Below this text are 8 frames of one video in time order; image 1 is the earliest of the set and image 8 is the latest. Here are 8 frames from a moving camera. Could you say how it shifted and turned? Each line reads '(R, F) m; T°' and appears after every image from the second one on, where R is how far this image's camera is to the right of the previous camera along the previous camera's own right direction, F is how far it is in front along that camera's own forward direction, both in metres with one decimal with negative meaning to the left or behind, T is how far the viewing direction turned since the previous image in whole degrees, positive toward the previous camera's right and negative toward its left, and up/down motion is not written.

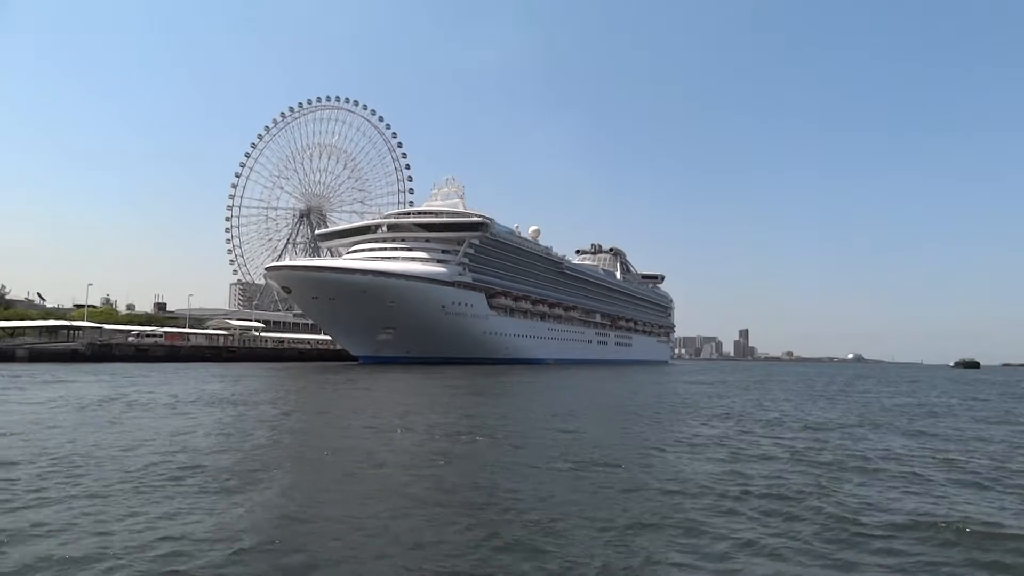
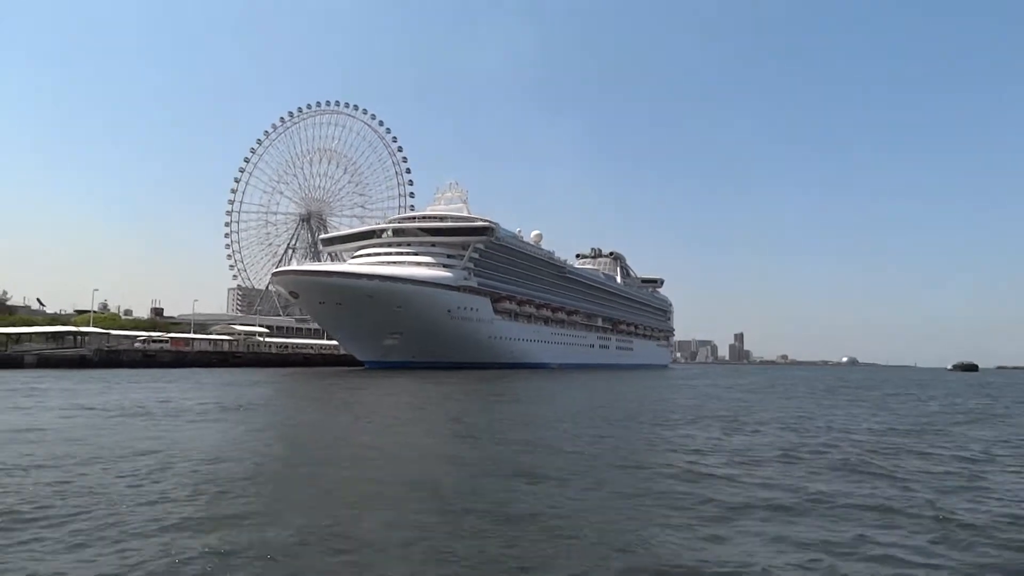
(-0.5, 0.0) m; 0°
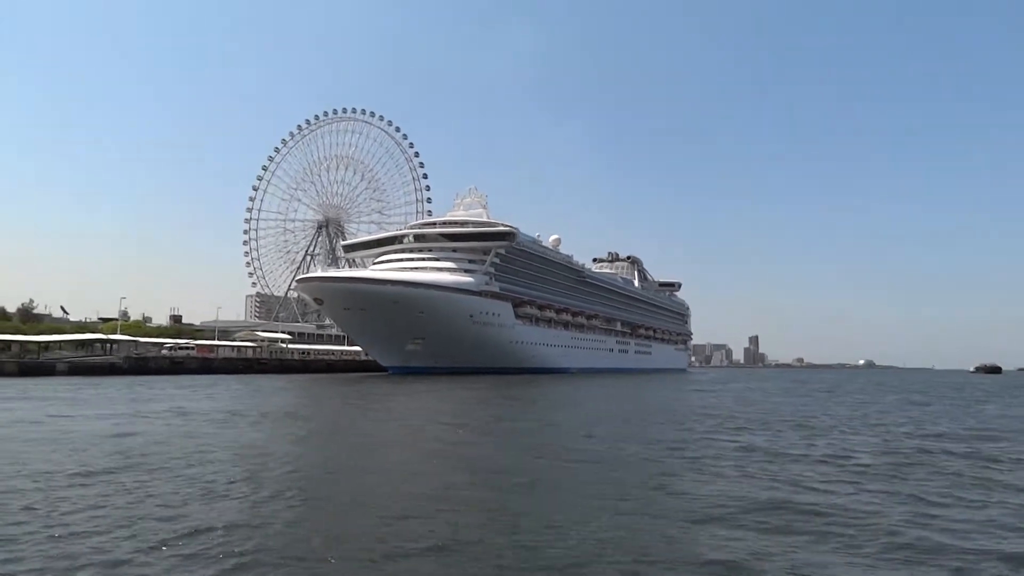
(-0.4, 0.0) m; -1°
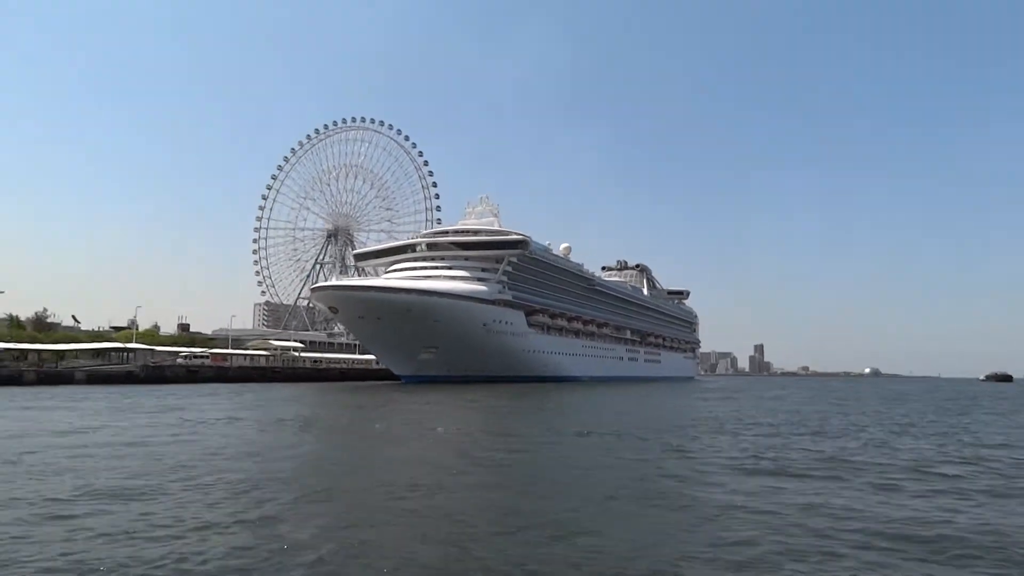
(-0.4, 0.0) m; 0°
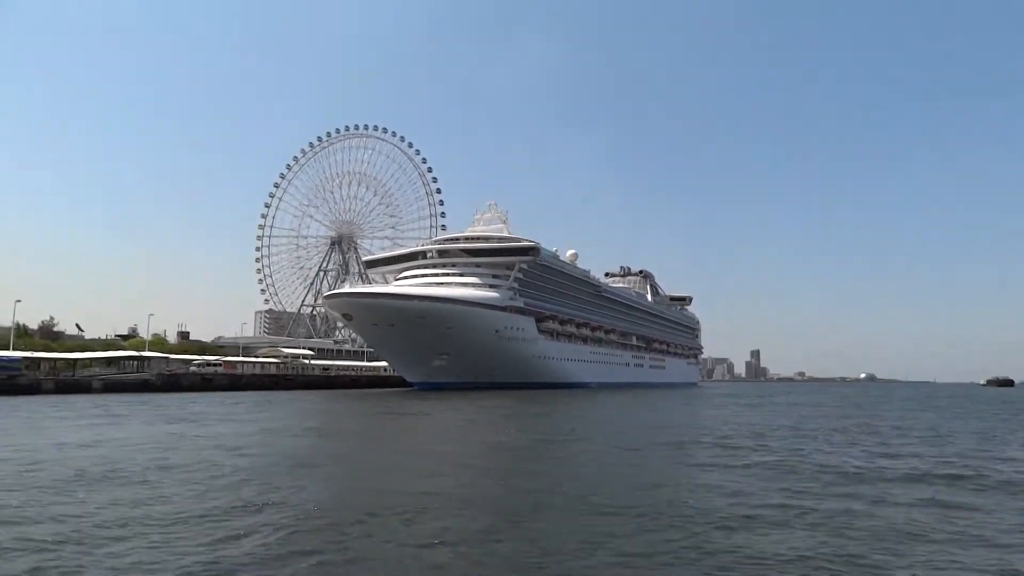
(-0.7, 0.0) m; 0°
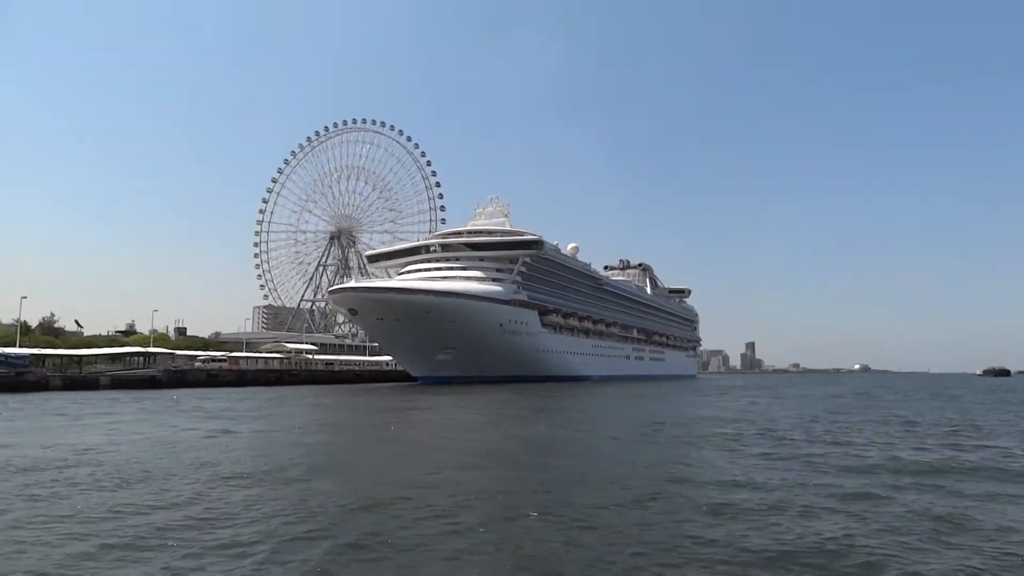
(-0.4, 0.0) m; 0°
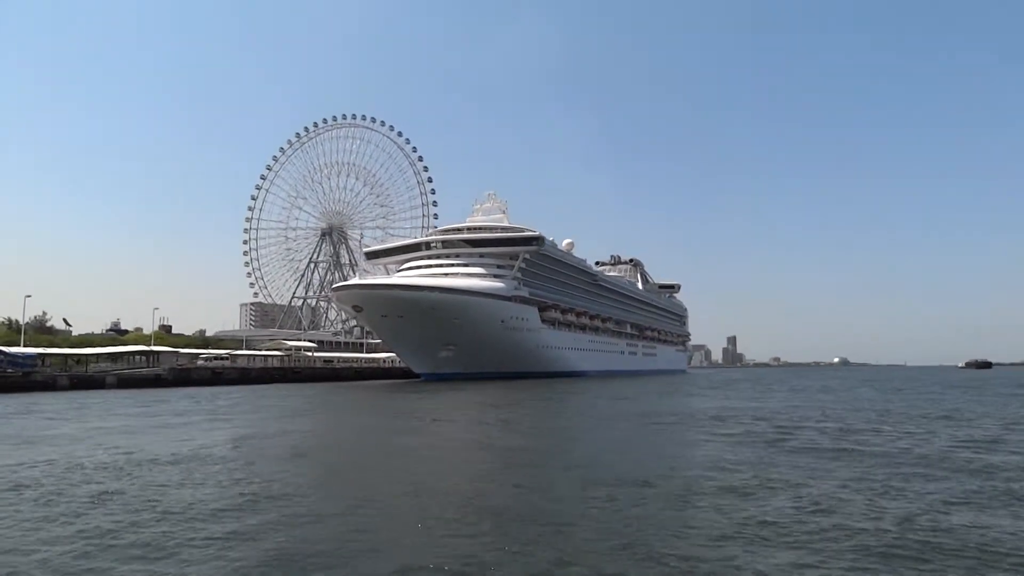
(-0.8, 0.0) m; +1°
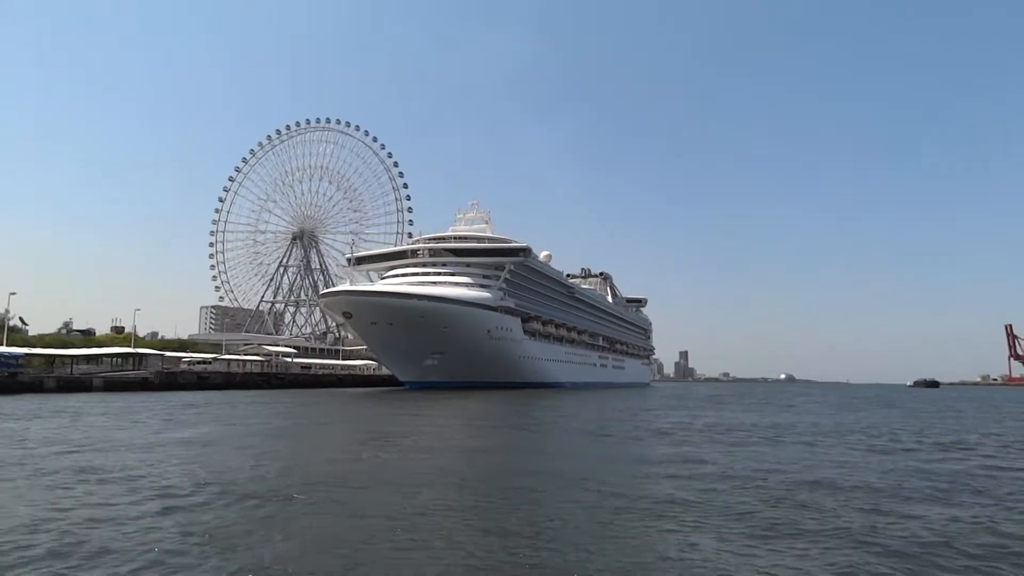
(-1.4, -0.1) m; +3°
